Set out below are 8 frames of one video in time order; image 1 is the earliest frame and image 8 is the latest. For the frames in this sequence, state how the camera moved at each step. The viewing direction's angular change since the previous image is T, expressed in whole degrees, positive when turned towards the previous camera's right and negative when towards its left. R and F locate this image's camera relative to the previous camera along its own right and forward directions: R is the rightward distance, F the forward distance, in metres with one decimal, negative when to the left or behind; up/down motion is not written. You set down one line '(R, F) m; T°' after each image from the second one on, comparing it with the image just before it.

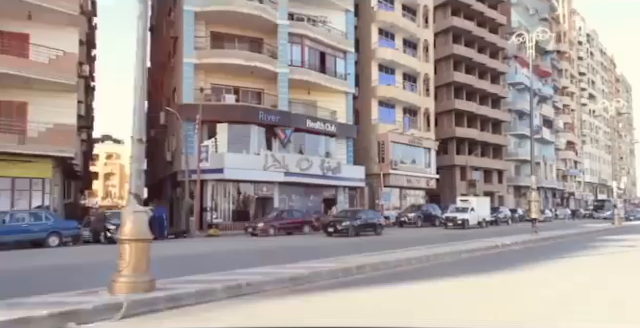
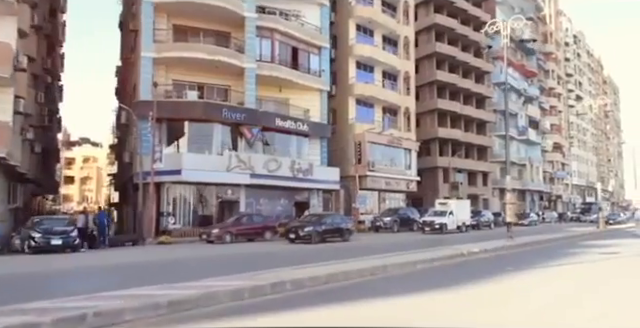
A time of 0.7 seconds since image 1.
(+1.8, +2.2) m; +1°
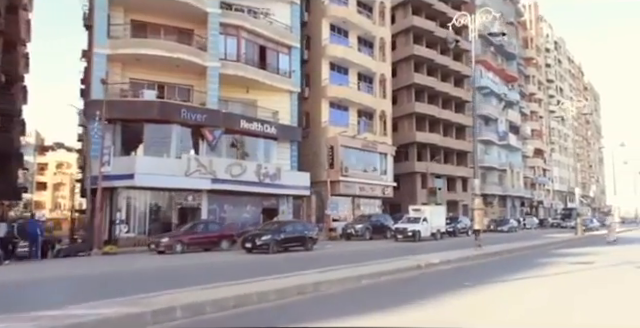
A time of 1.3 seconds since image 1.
(+1.6, +1.7) m; +2°
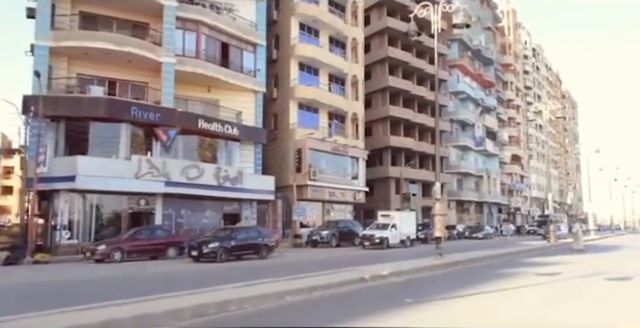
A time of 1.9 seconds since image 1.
(+1.6, +1.7) m; +2°
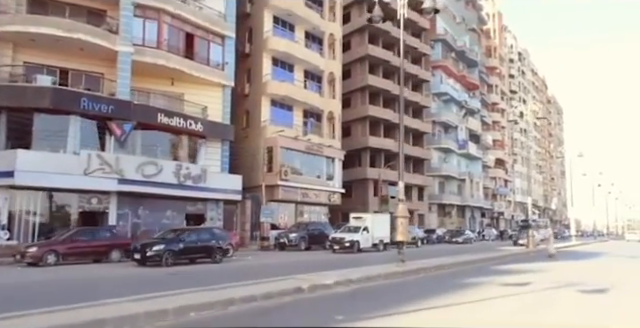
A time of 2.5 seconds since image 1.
(+1.5, +1.8) m; +1°
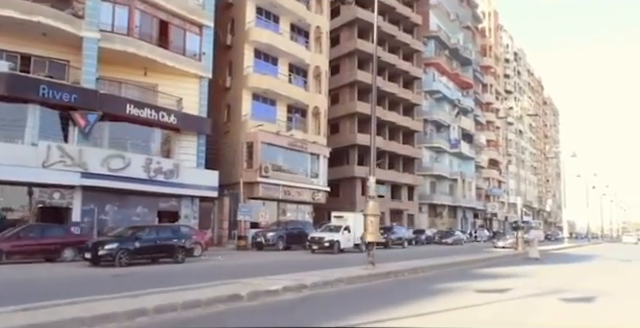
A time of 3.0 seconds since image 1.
(+1.2, +1.6) m; 0°
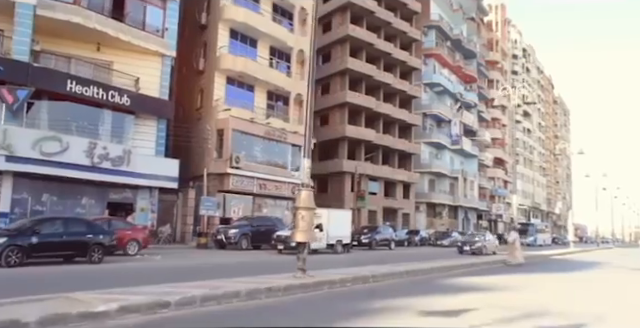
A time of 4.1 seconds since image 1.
(+2.6, +3.7) m; -1°
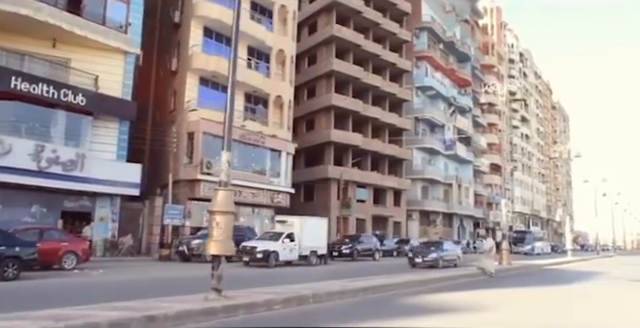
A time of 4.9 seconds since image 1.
(+1.8, +2.2) m; 0°
